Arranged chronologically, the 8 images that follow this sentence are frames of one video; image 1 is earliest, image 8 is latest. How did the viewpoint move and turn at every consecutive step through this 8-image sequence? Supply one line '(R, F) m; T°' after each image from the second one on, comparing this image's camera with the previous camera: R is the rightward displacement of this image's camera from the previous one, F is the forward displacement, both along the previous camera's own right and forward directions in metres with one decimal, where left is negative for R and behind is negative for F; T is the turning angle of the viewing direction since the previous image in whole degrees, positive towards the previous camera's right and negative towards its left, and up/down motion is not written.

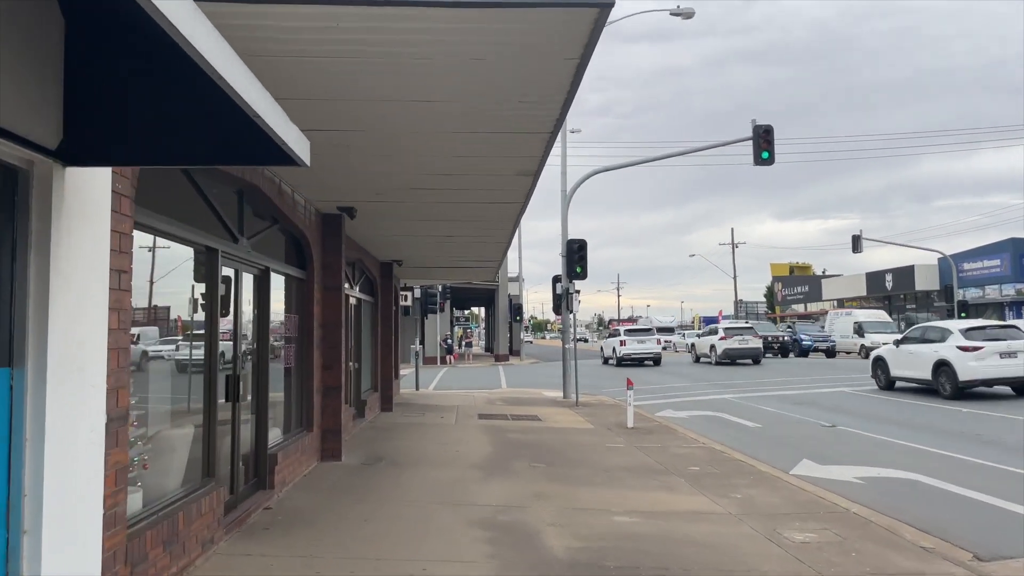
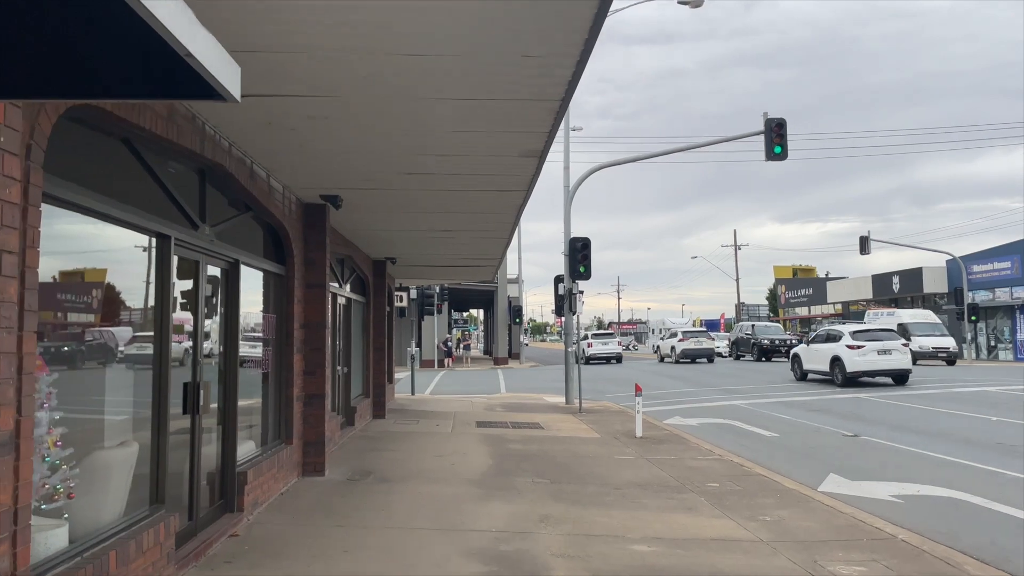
(0.0, +0.9) m; 0°
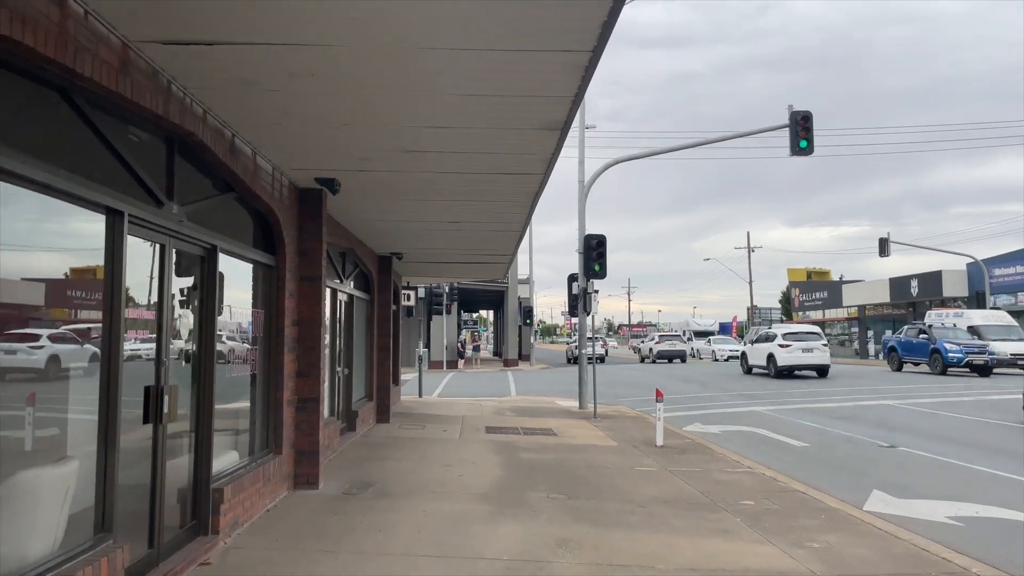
(0.0, +0.8) m; -1°
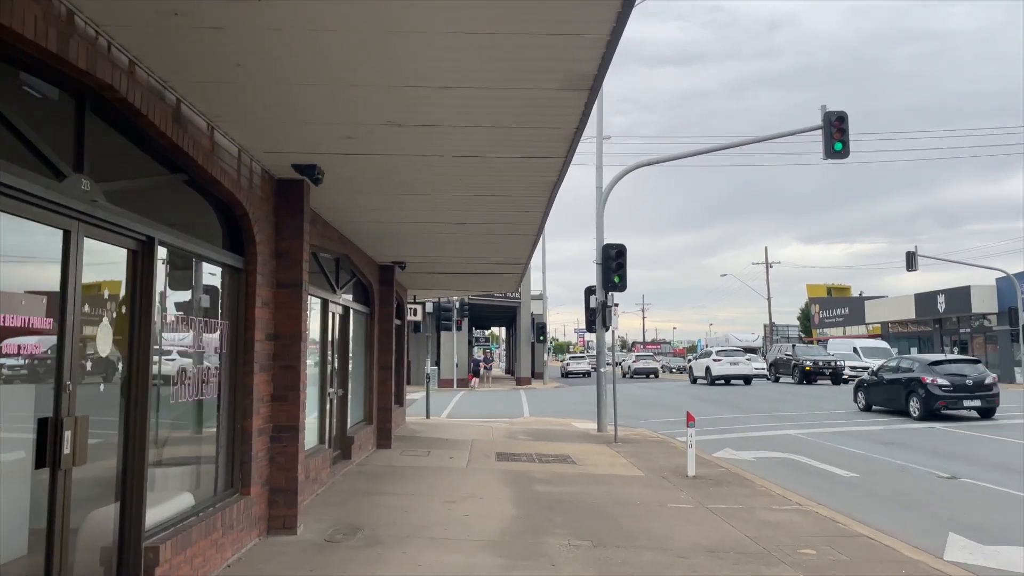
(0.0, +1.2) m; -1°
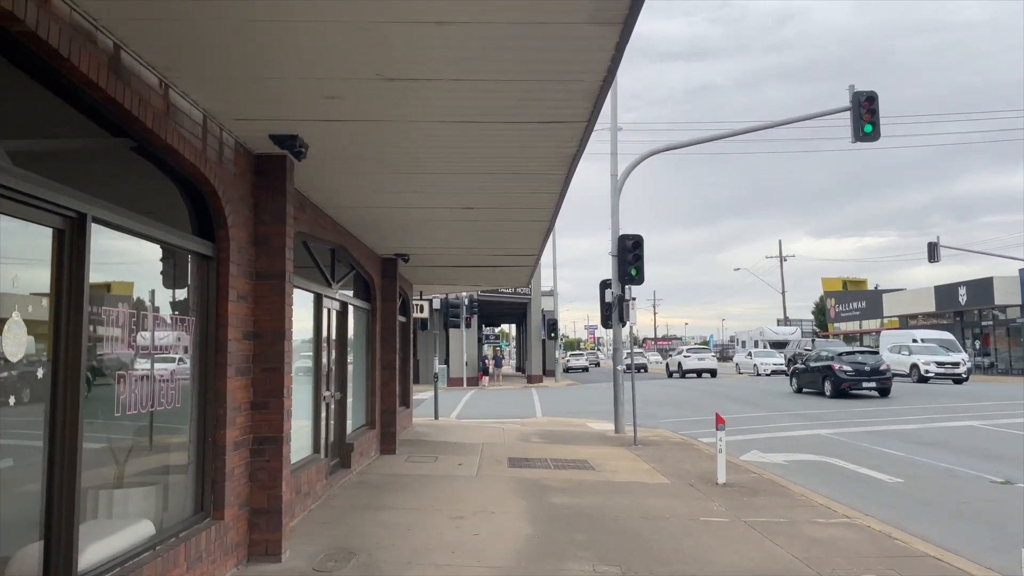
(0.0, +0.9) m; -1°
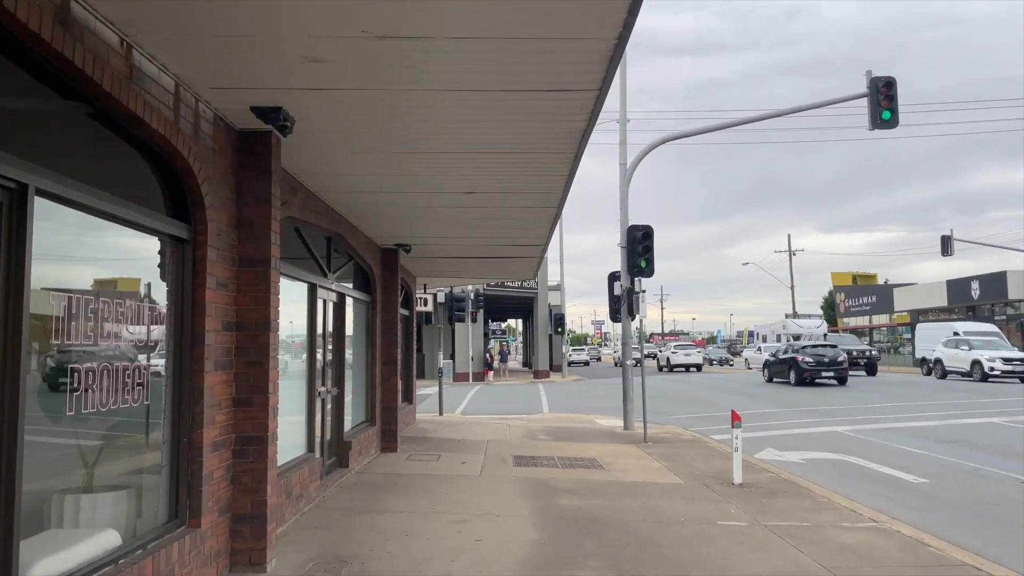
(0.0, +0.5) m; 0°
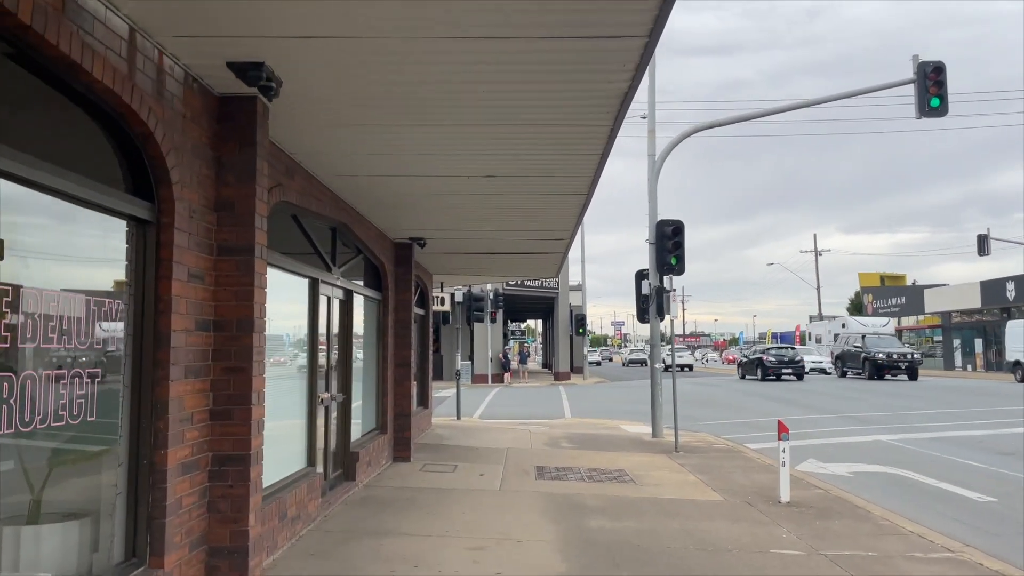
(0.0, +0.8) m; -1°
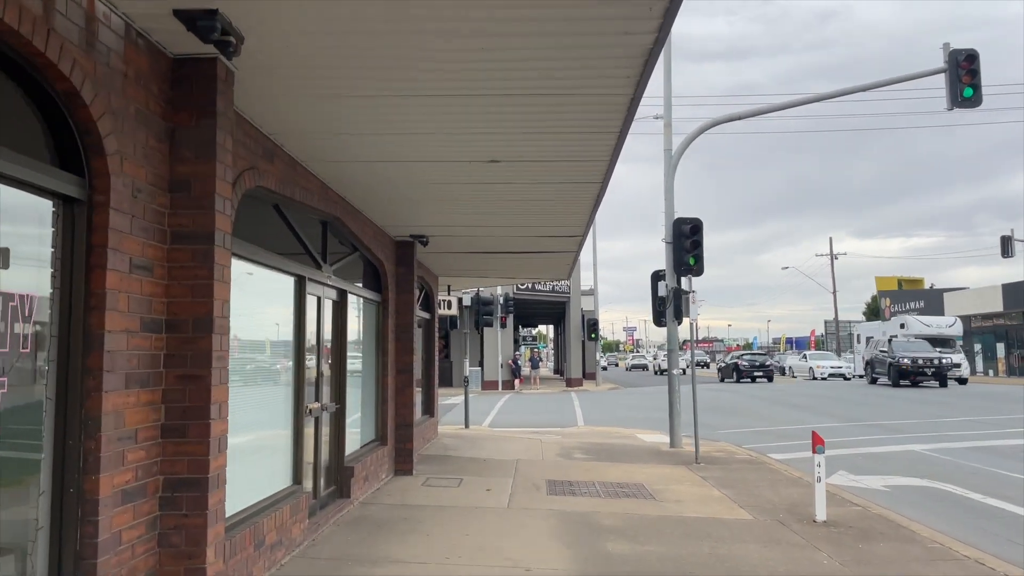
(0.0, +0.7) m; -1°
